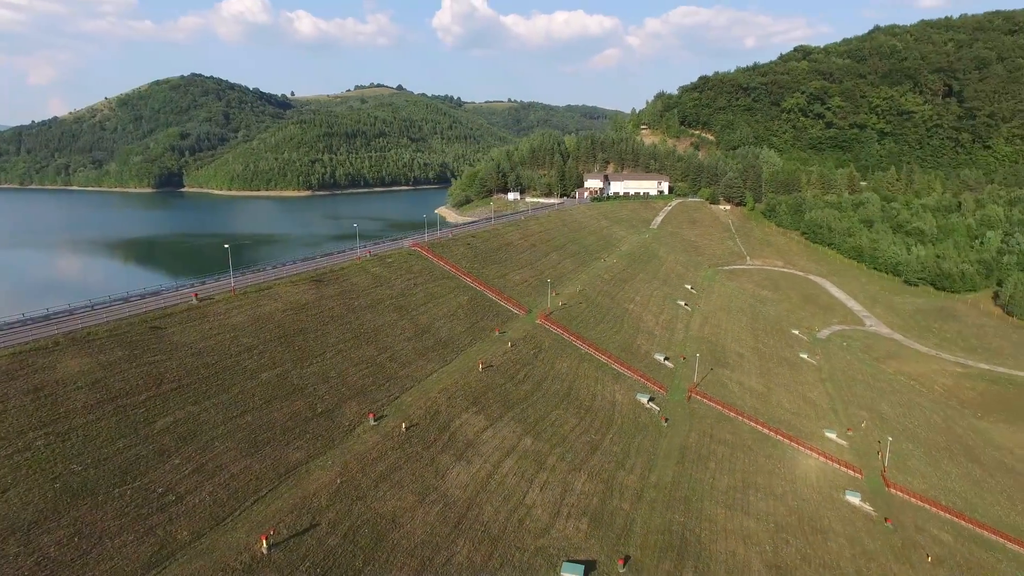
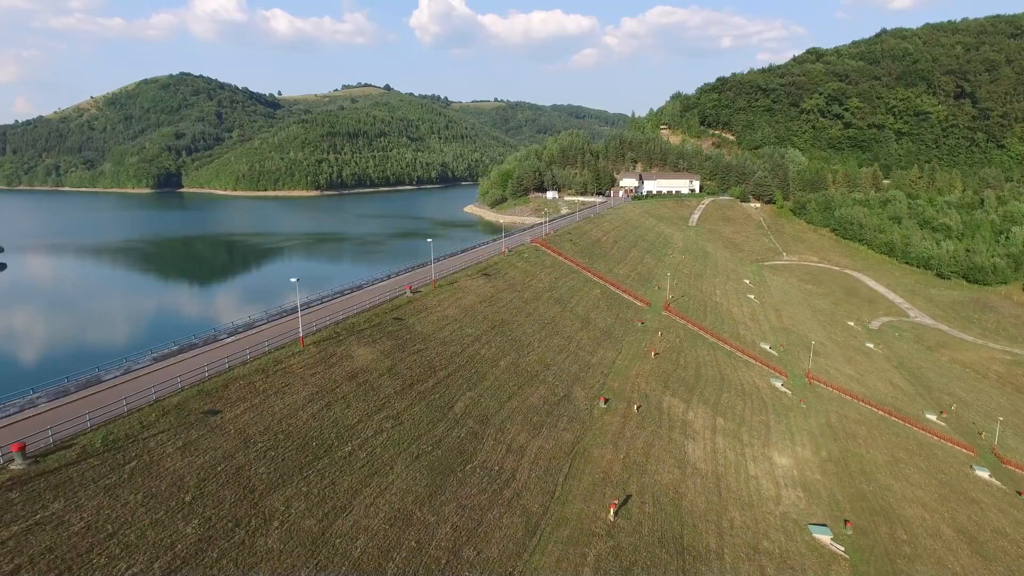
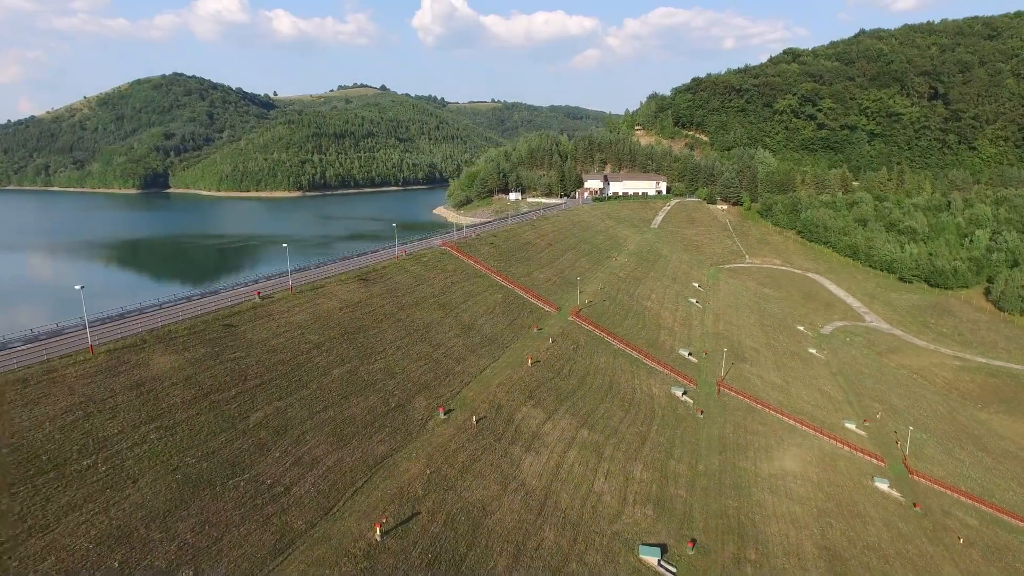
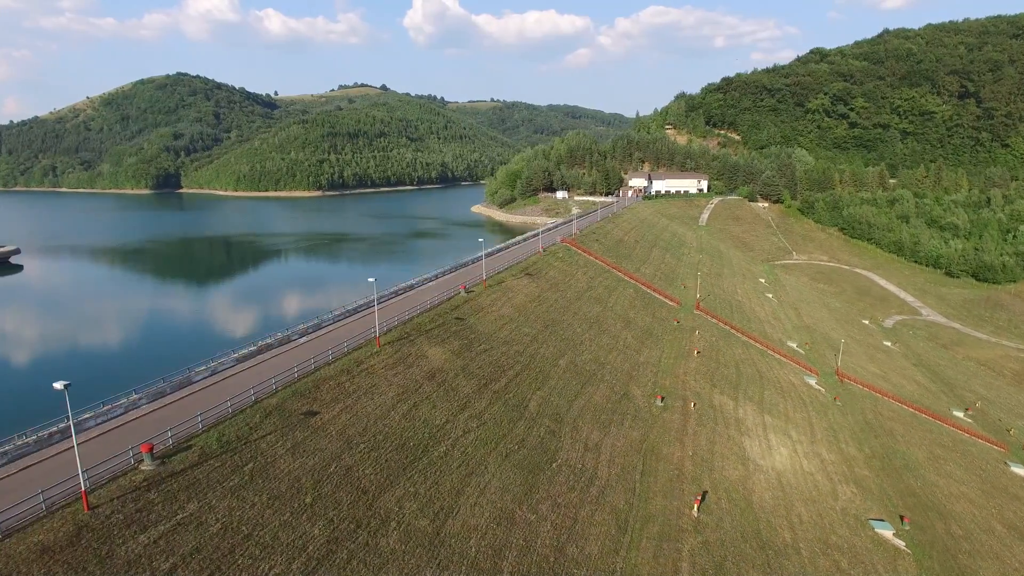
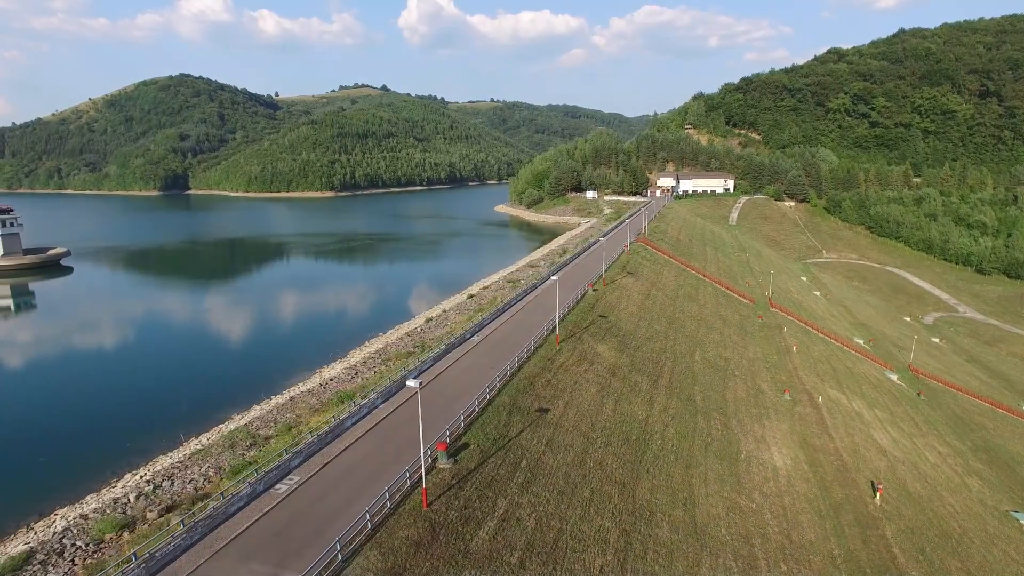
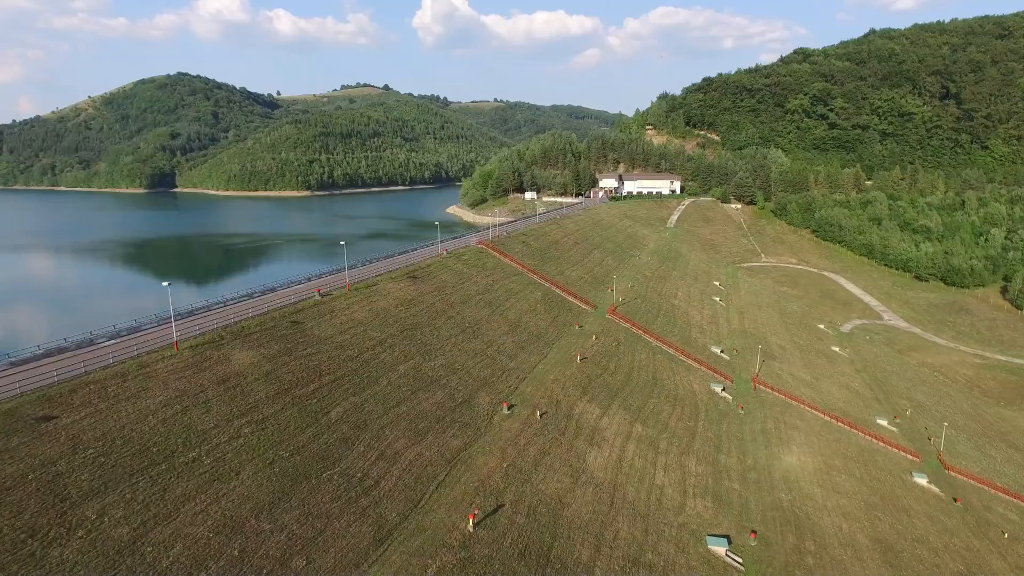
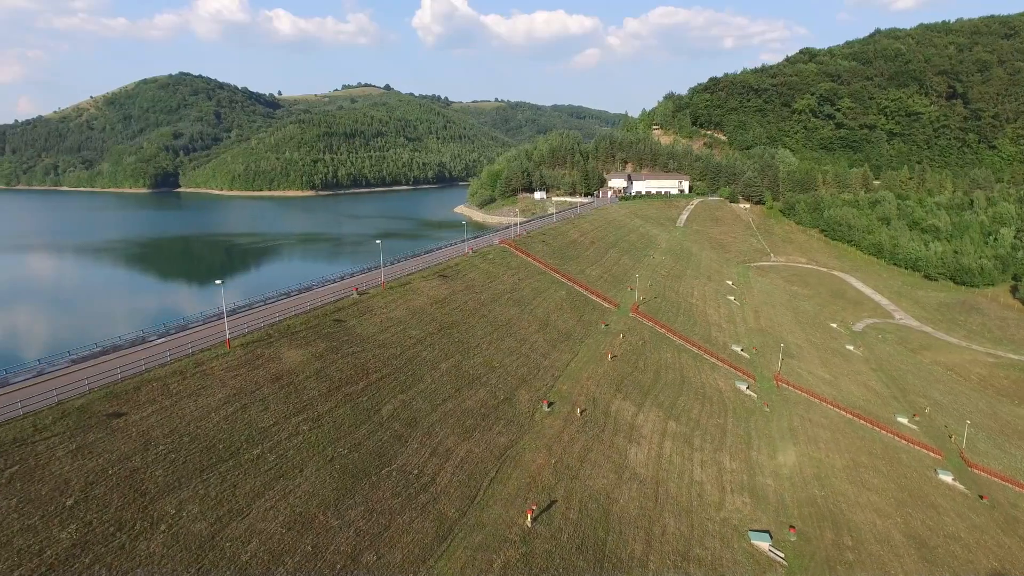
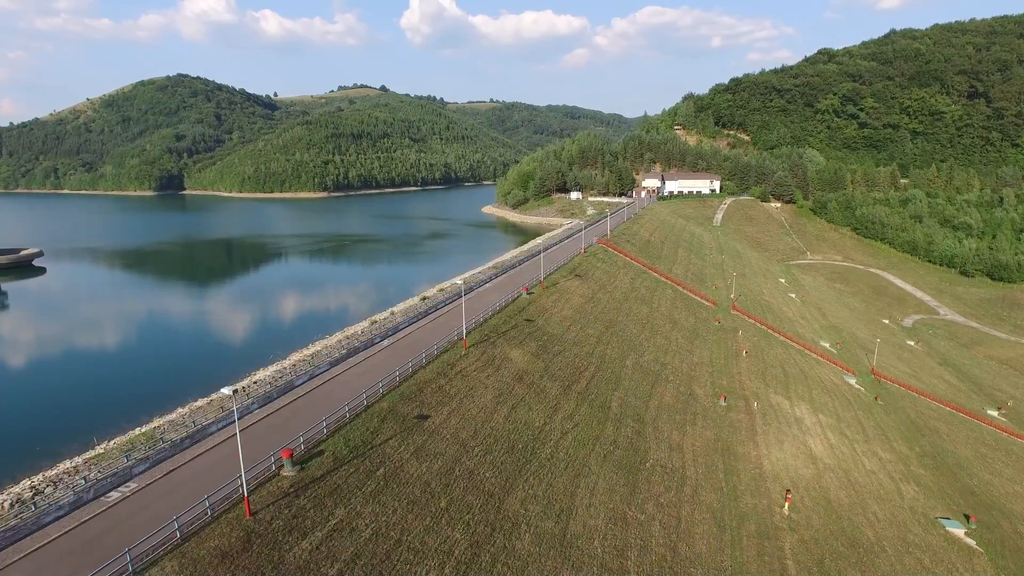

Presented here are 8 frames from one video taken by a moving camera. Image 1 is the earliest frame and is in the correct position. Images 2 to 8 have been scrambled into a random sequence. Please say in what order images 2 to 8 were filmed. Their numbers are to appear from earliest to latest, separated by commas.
3, 6, 7, 2, 4, 8, 5
